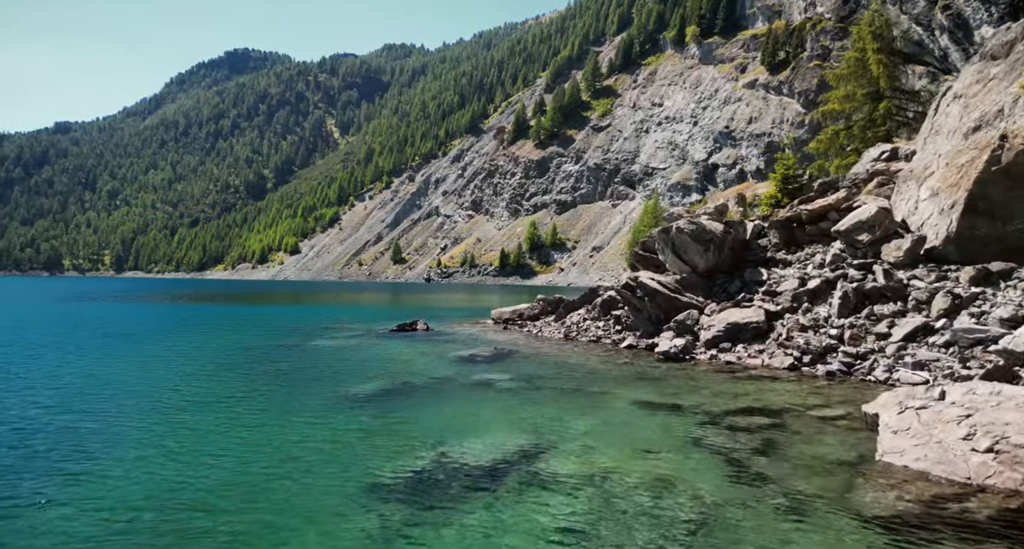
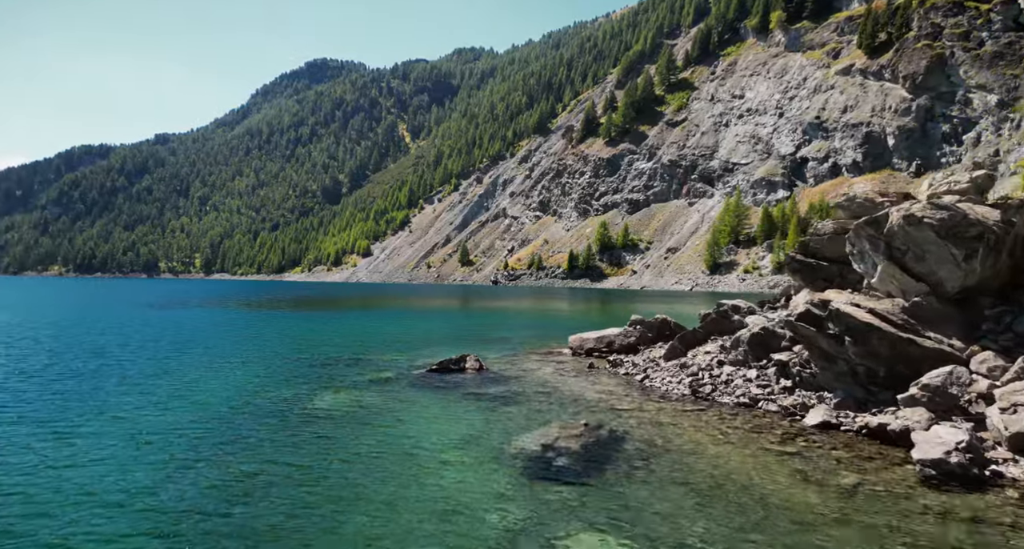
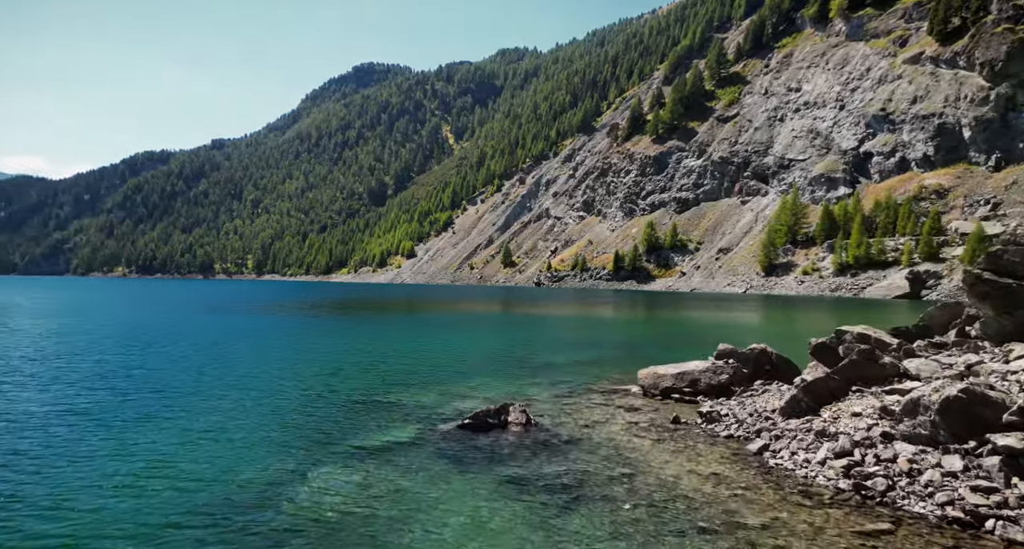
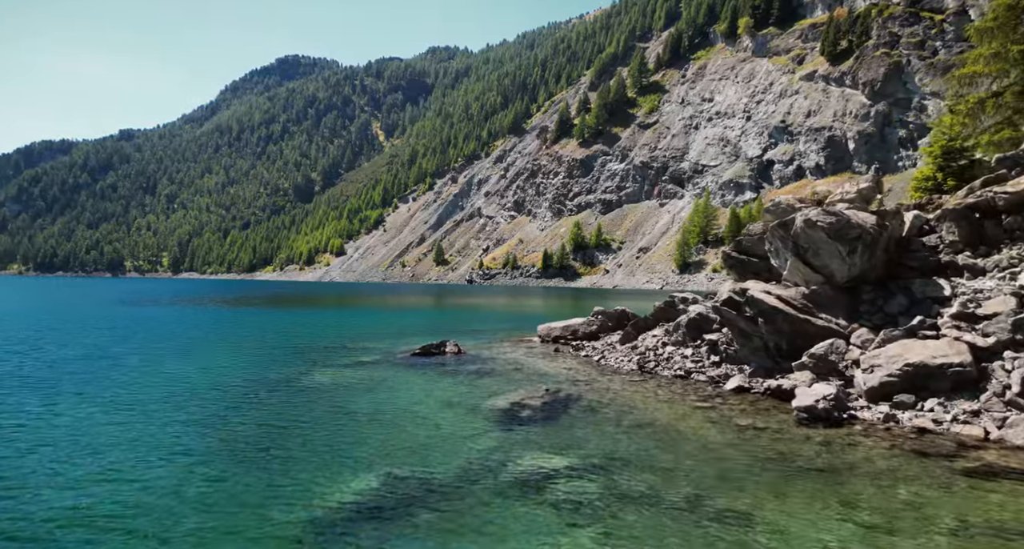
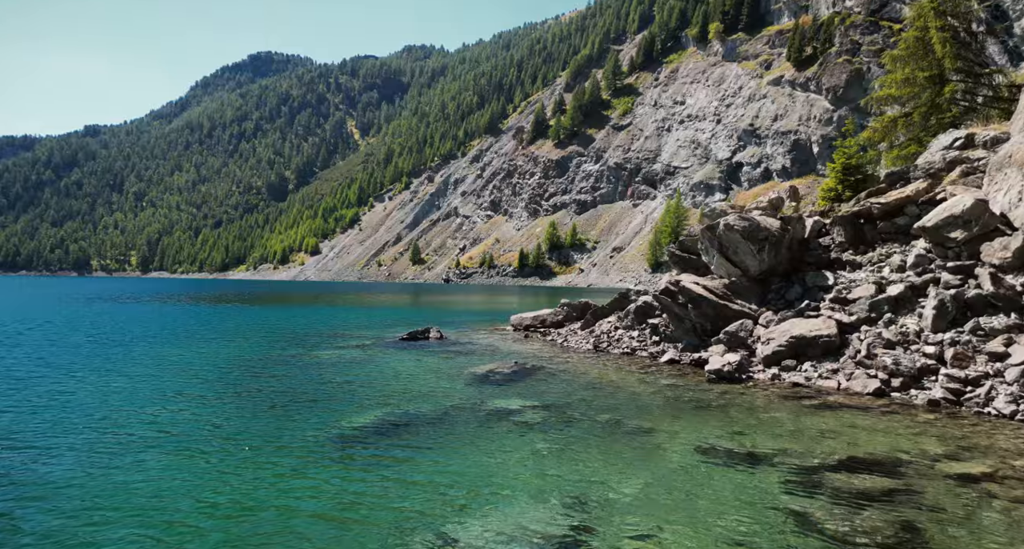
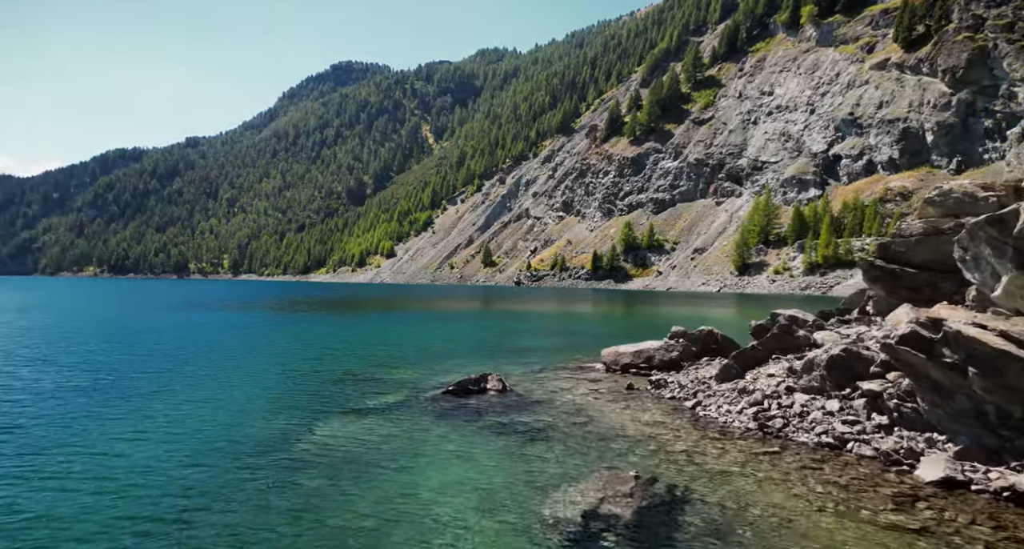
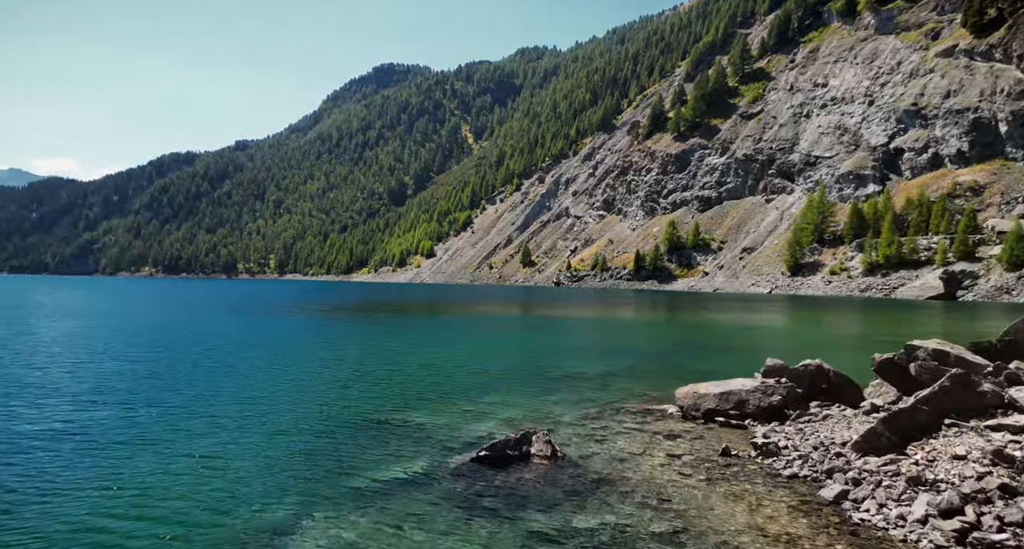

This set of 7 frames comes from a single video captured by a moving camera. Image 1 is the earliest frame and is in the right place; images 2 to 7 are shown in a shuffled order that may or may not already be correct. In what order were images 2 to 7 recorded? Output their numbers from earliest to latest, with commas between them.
5, 4, 2, 6, 3, 7
